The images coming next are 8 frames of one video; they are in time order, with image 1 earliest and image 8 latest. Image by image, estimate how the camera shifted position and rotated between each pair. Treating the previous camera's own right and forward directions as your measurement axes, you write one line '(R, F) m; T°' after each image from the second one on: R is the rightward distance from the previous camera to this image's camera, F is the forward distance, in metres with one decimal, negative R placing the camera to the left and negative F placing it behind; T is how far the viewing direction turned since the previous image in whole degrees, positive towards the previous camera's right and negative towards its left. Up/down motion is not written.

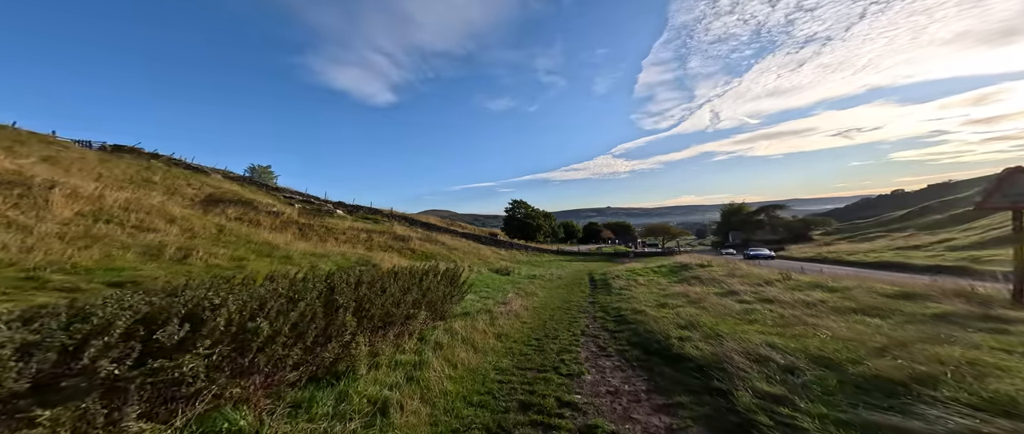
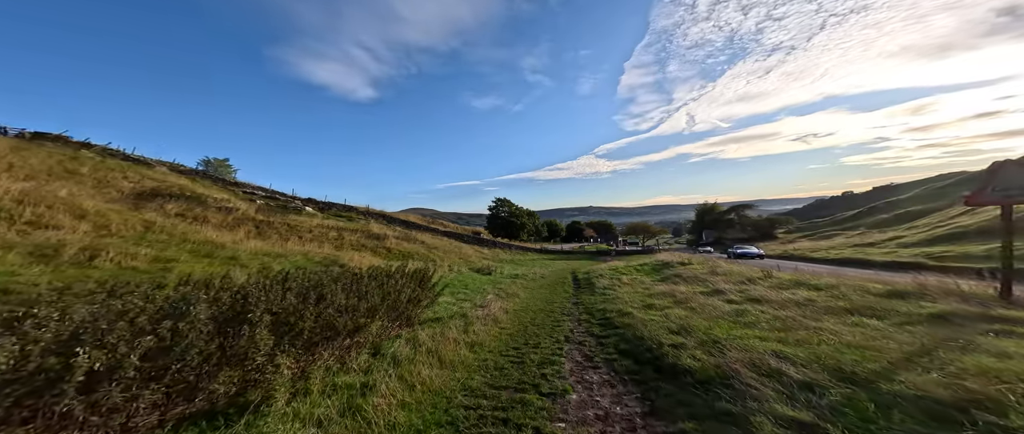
(+0.2, +1.0) m; +3°
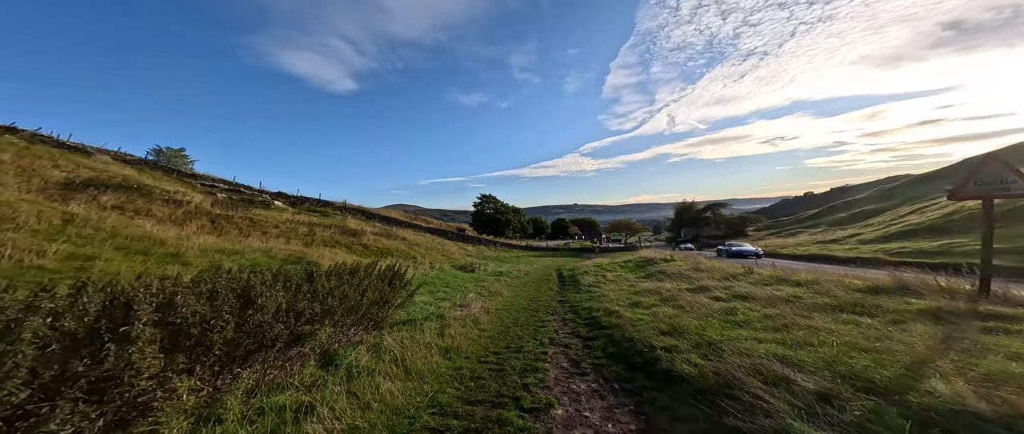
(+0.1, +0.7) m; +3°
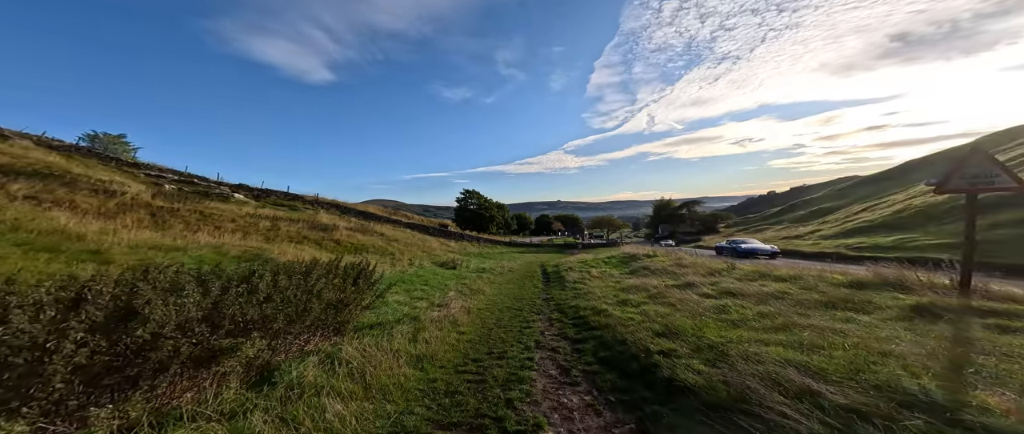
(0.0, +0.8) m; +3°
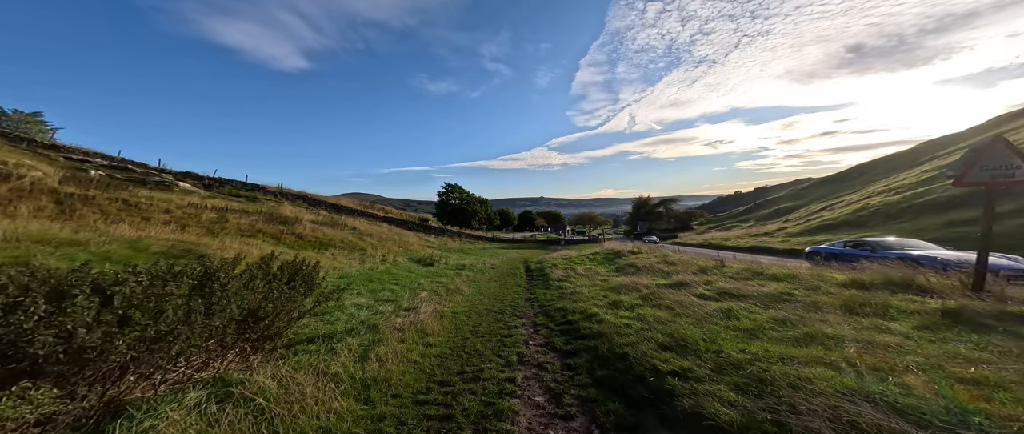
(+0.1, +1.4) m; +3°
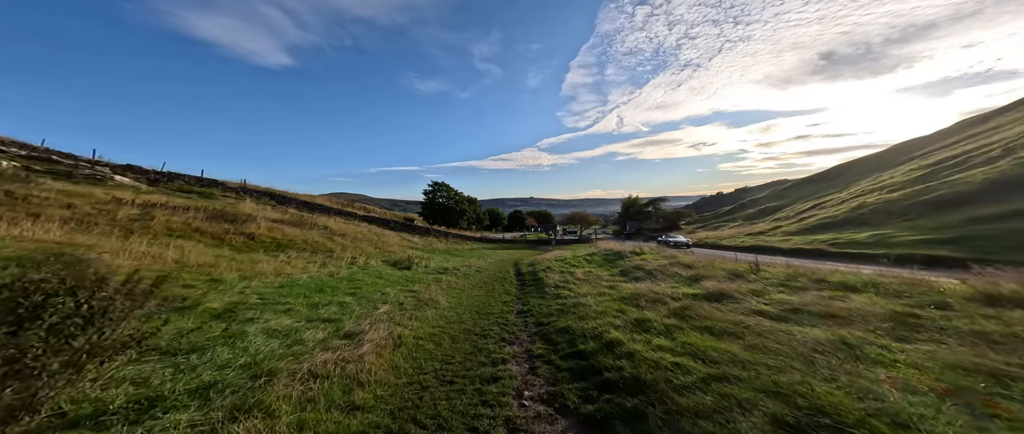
(+0.1, +2.9) m; +2°
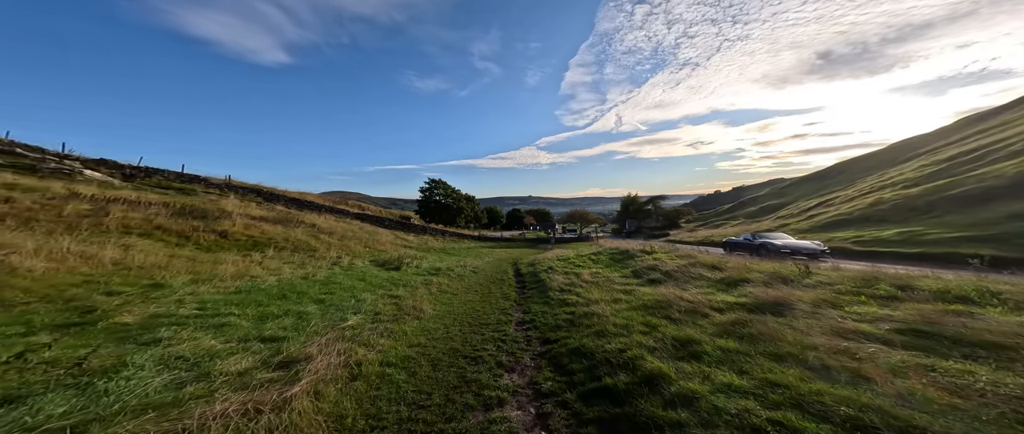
(0.0, +1.9) m; 0°
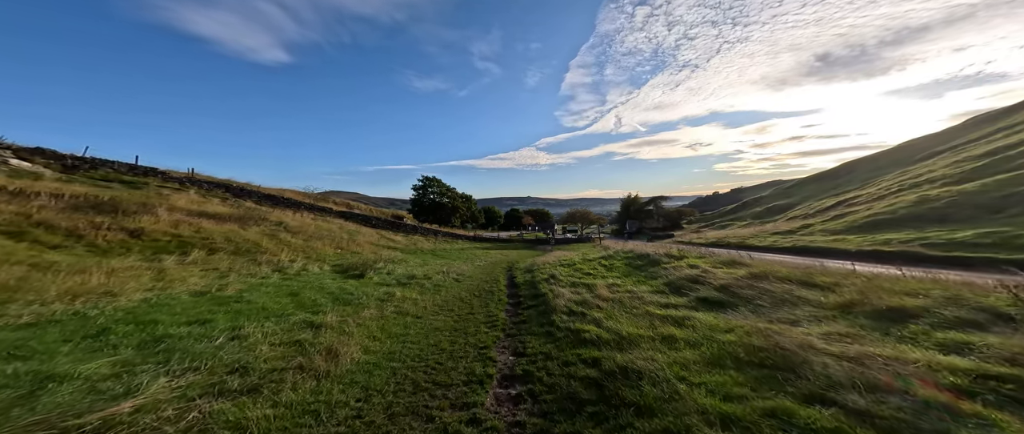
(+0.3, +4.0) m; 0°
